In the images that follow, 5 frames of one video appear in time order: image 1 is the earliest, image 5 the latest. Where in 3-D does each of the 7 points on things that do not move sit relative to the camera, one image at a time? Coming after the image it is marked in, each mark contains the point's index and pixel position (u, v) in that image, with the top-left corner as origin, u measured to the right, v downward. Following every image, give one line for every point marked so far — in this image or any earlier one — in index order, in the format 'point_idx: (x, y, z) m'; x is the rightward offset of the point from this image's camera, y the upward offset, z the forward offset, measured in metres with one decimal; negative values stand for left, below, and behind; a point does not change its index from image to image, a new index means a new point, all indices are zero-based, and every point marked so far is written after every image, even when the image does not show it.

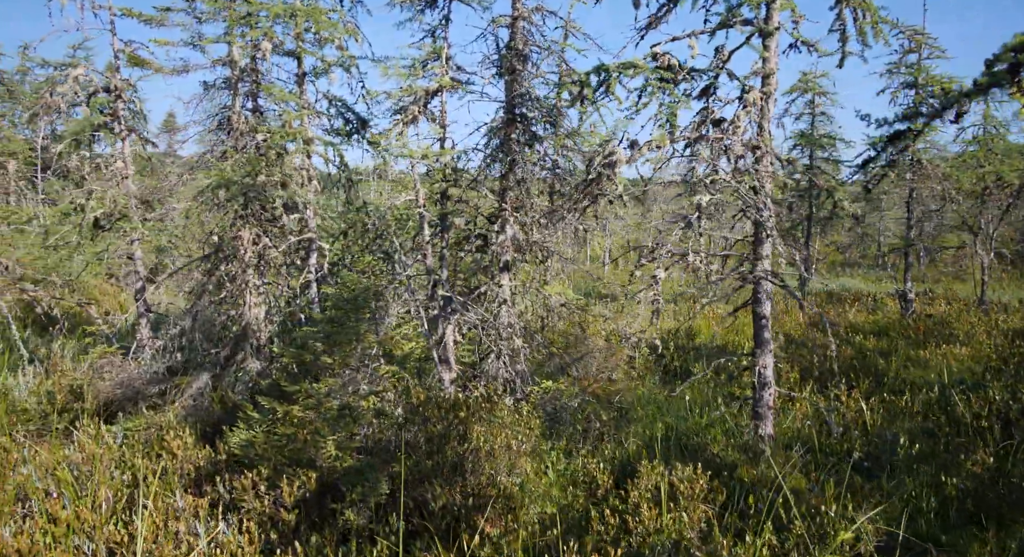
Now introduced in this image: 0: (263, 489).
0: (-1.9, -1.6, +5.4) m
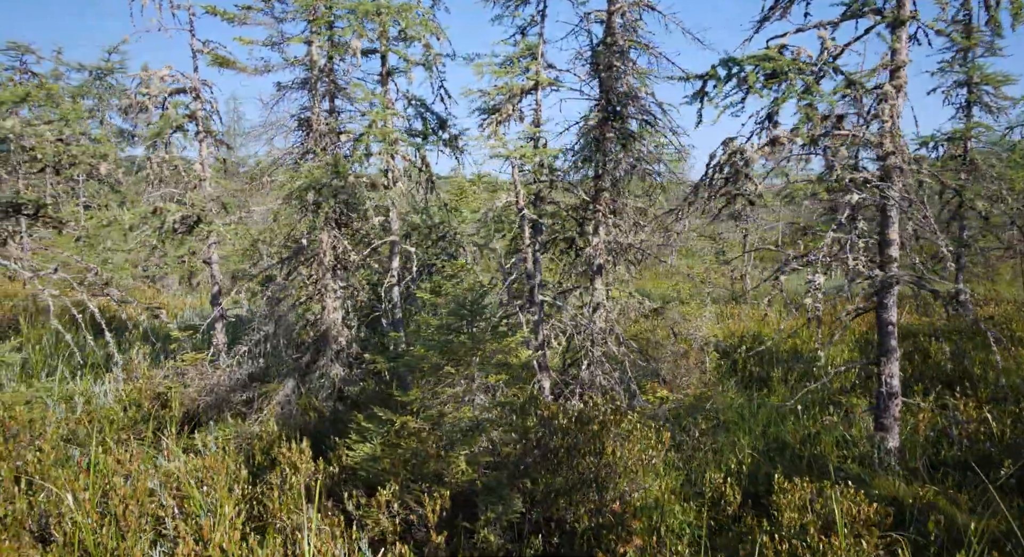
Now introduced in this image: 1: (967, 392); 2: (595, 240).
0: (-0.8, -1.6, +5.2) m
1: (+5.5, -1.4, +8.8) m
2: (+0.9, +0.4, +8.1) m
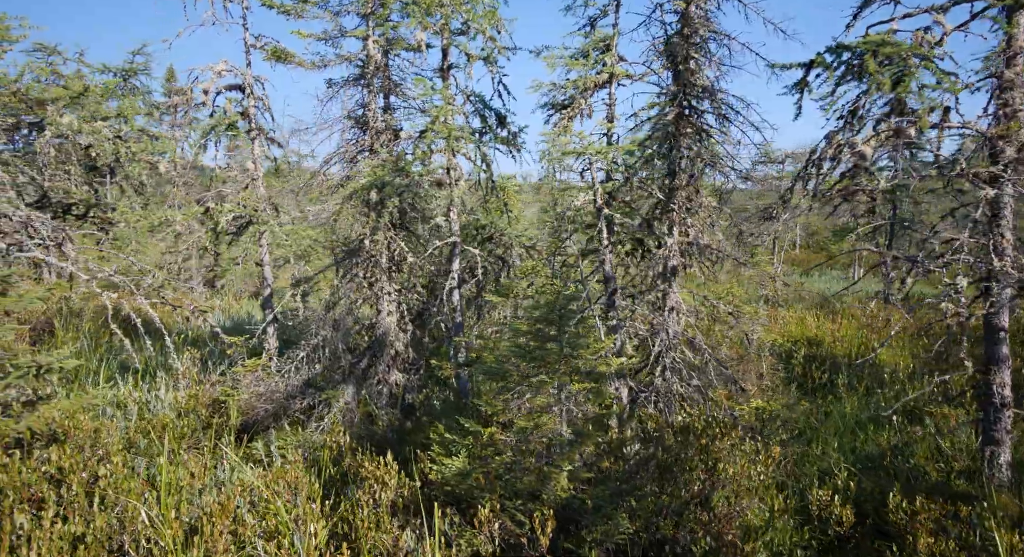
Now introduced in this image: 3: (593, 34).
0: (-0.1, -1.6, +4.8) m
1: (+6.3, -1.5, +8.3) m
2: (+1.7, +0.4, +7.7) m
3: (+0.9, +2.6, +7.7) m
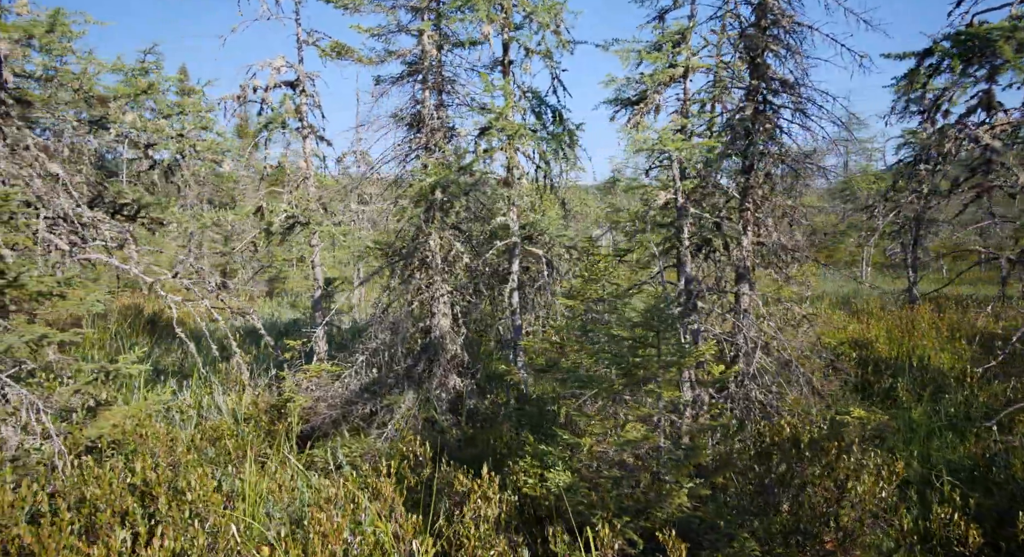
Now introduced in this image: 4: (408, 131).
0: (+0.6, -1.7, +4.5) m
1: (+7.0, -1.5, +8.0) m
2: (+2.4, +0.4, +7.4) m
3: (+1.6, +2.6, +7.5) m
4: (-1.3, +1.9, +9.2) m
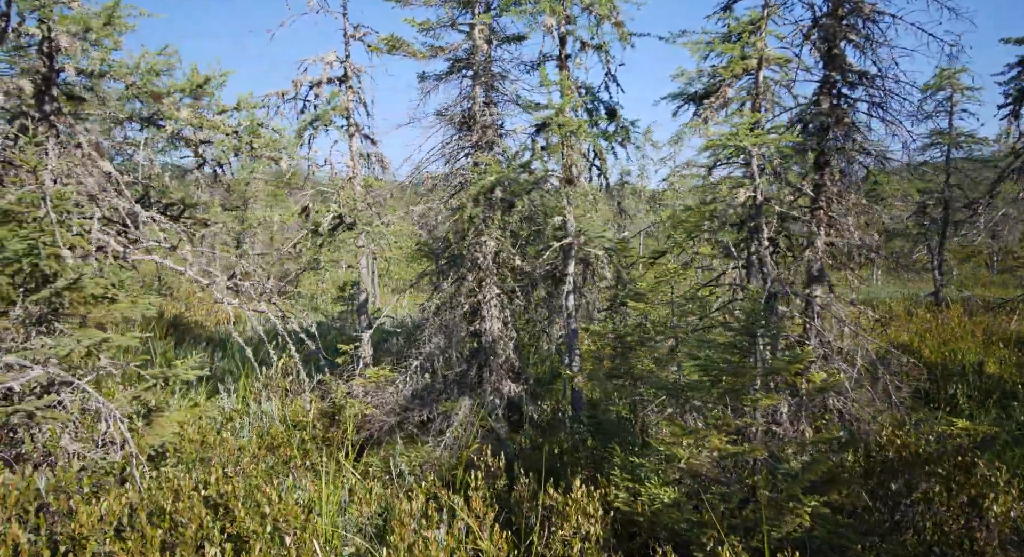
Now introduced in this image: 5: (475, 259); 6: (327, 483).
0: (+1.2, -1.7, +4.2) m
1: (+7.6, -1.5, +7.7) m
2: (+3.0, +0.4, +7.1) m
3: (+2.2, +2.6, +7.2) m
4: (-0.7, +1.8, +8.9) m
5: (-0.2, +0.2, +7.9) m
6: (-1.5, -1.6, +5.8) m
